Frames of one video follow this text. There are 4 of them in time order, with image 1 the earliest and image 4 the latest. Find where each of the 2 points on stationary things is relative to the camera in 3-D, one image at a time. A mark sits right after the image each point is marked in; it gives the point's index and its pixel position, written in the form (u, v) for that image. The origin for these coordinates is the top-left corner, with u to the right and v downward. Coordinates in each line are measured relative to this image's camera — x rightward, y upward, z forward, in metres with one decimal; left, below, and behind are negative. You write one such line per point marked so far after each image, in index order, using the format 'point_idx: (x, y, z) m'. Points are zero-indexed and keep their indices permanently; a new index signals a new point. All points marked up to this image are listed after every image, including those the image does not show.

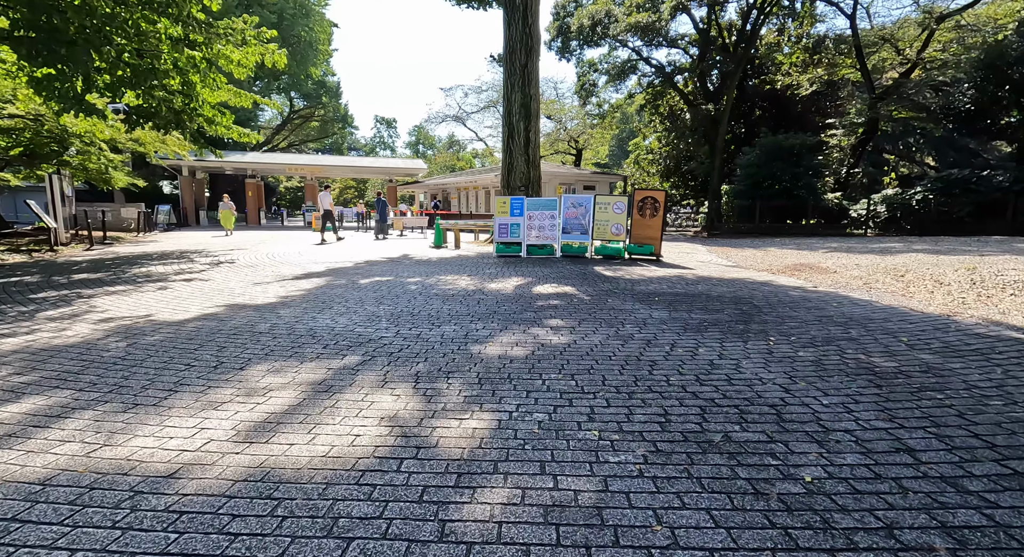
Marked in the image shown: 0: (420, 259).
0: (-2.3, +0.5, +12.7) m
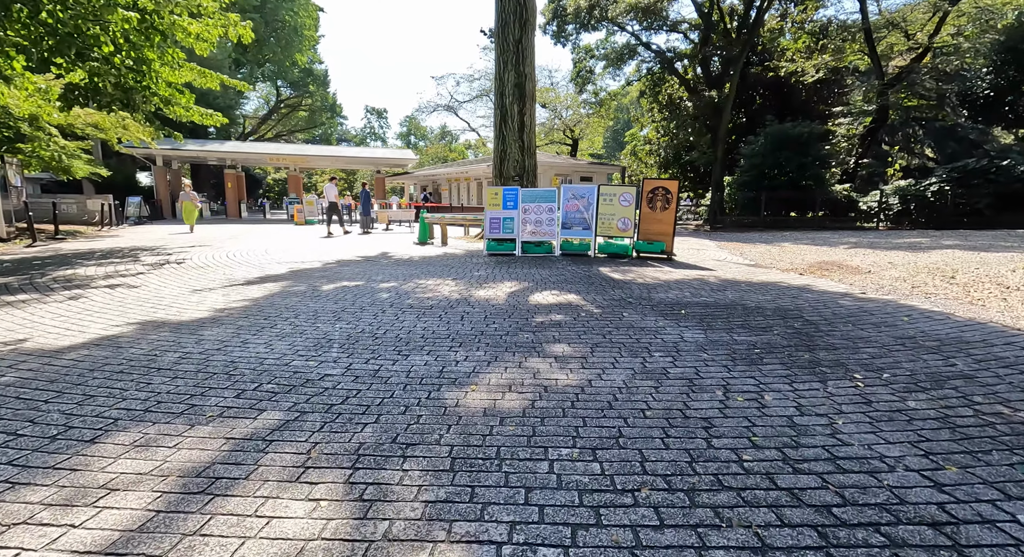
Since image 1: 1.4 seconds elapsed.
0: (-2.4, +0.4, +11.2) m
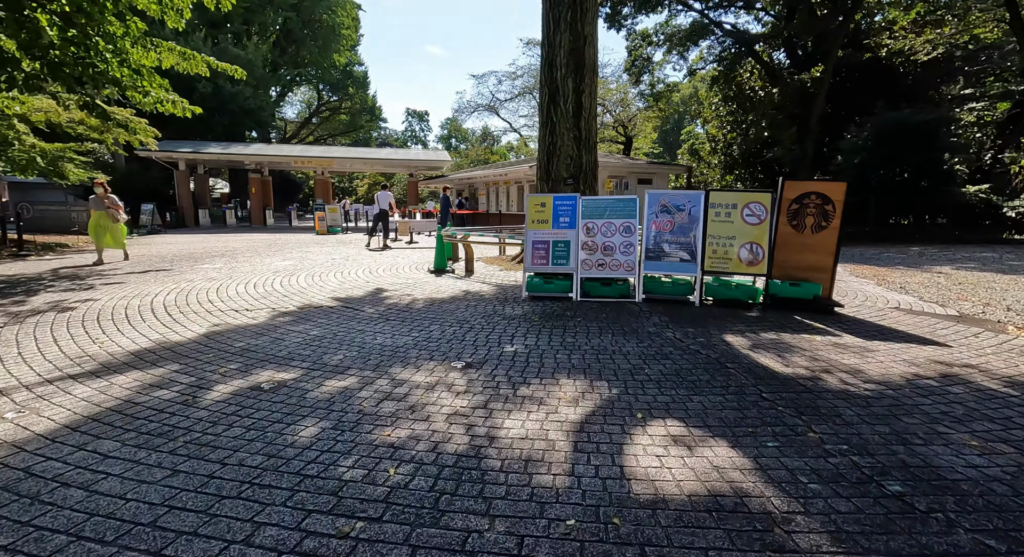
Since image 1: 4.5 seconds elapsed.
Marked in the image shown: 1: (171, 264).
0: (-1.6, -0.3, +7.3) m
1: (-8.2, +0.4, +12.4) m
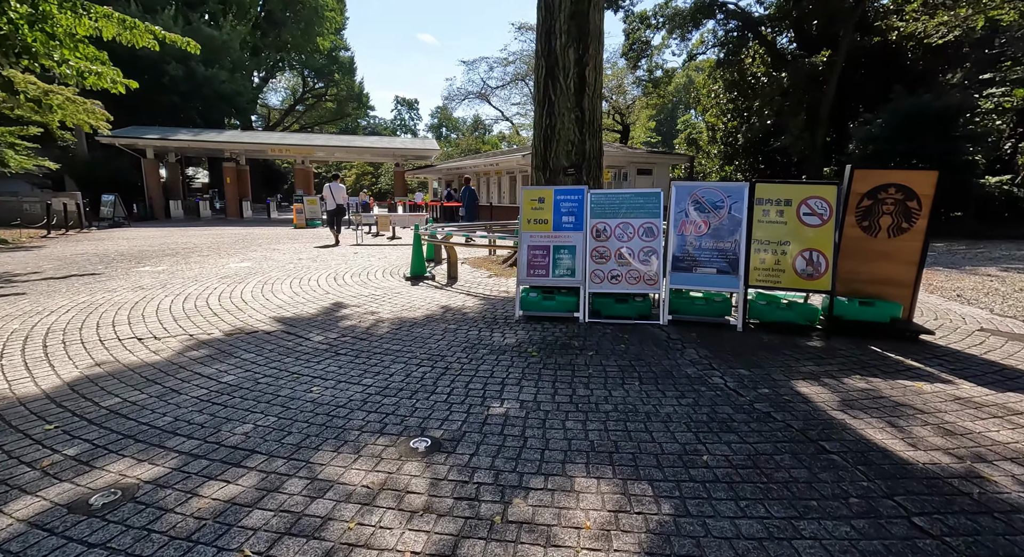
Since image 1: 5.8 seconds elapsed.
0: (-1.7, -0.5, +5.7) m
1: (-8.4, +0.3, +10.6) m
